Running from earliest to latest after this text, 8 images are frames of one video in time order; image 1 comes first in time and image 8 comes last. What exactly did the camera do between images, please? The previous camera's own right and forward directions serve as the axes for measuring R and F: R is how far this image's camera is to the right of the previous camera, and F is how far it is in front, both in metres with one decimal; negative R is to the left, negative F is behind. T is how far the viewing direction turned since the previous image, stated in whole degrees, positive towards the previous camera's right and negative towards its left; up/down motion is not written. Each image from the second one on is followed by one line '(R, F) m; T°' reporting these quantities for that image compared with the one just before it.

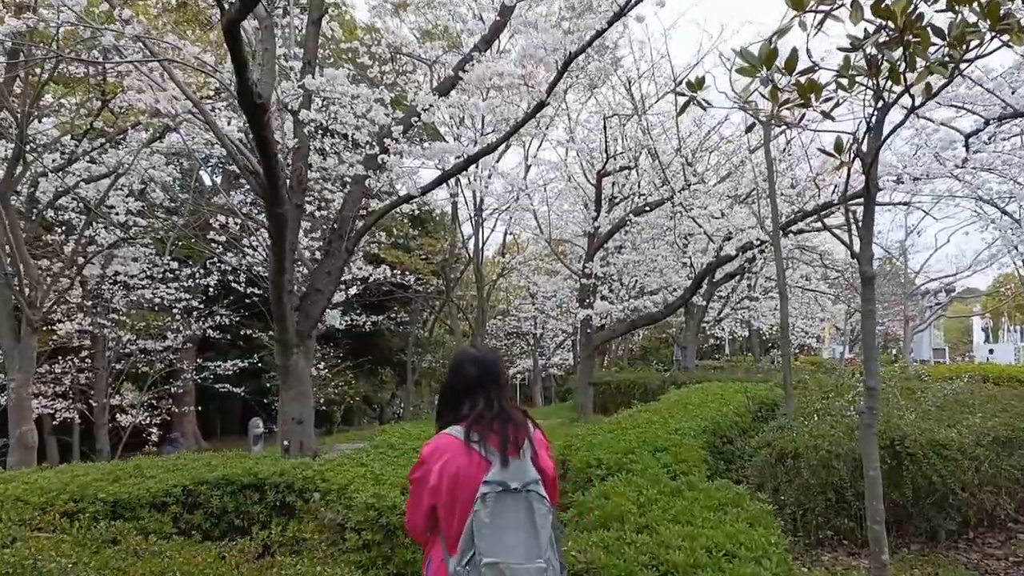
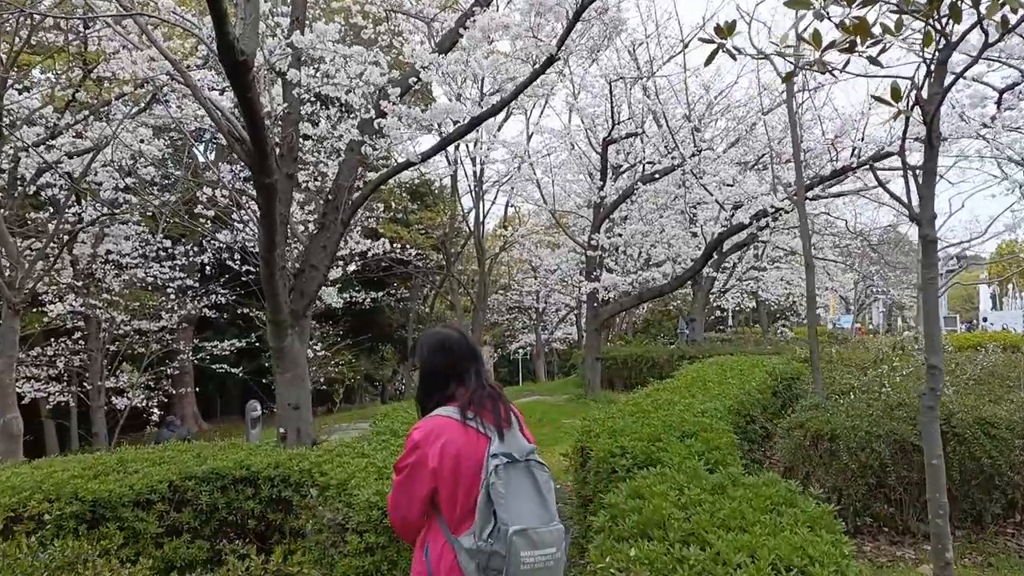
(-0.1, +0.4) m; 0°
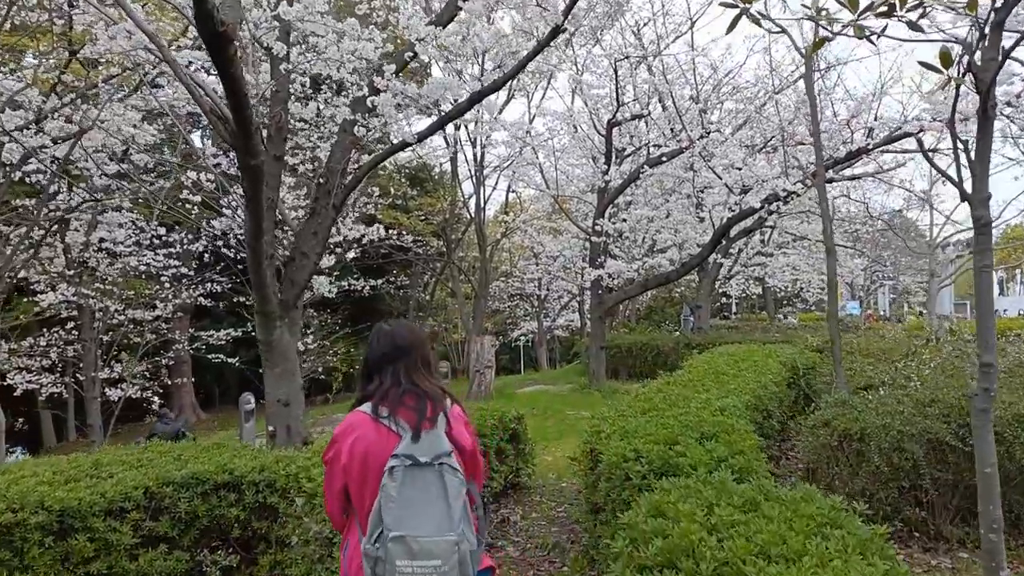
(0.0, +0.3) m; 0°
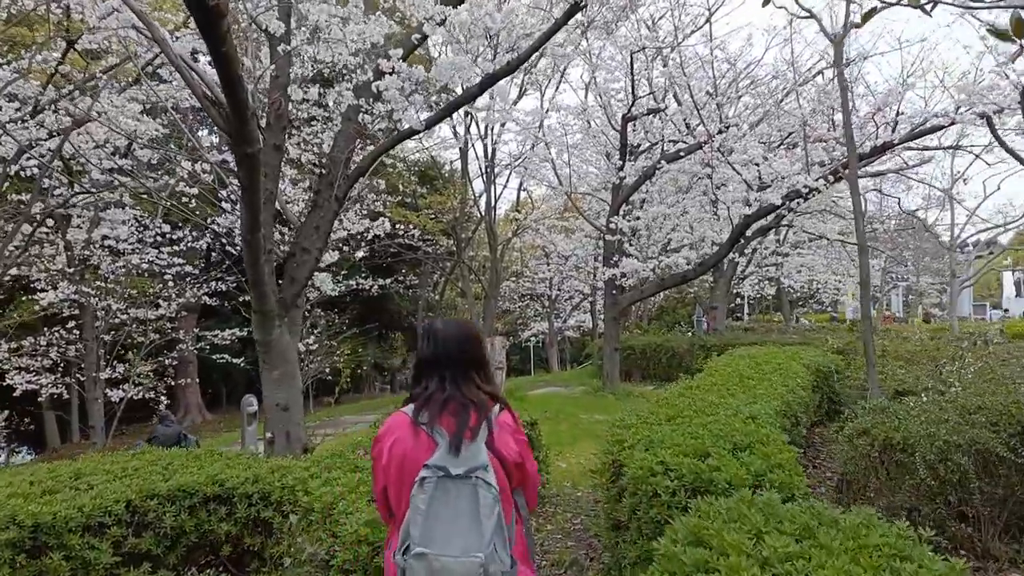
(0.0, +0.3) m; -1°
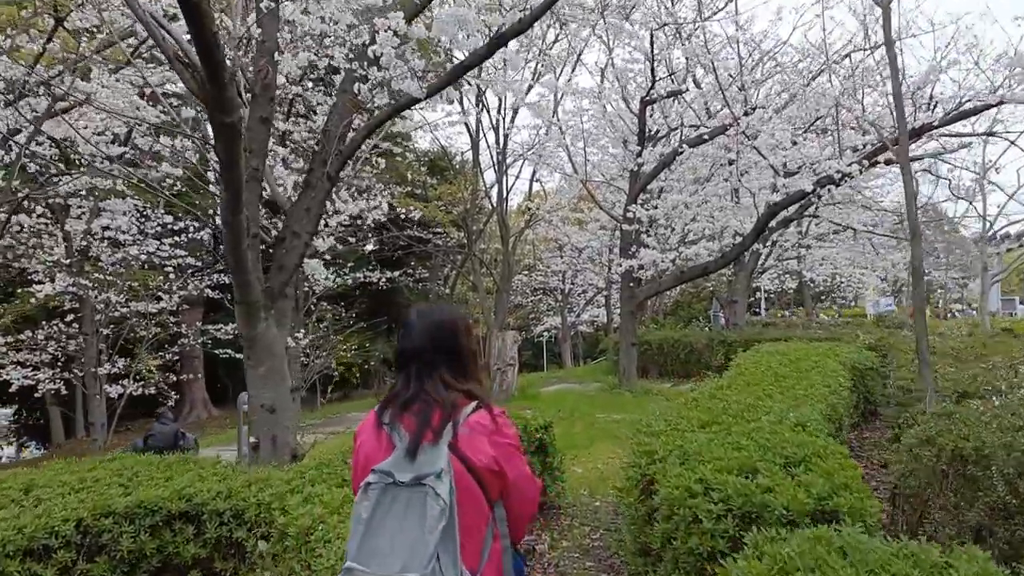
(0.0, +0.5) m; -1°
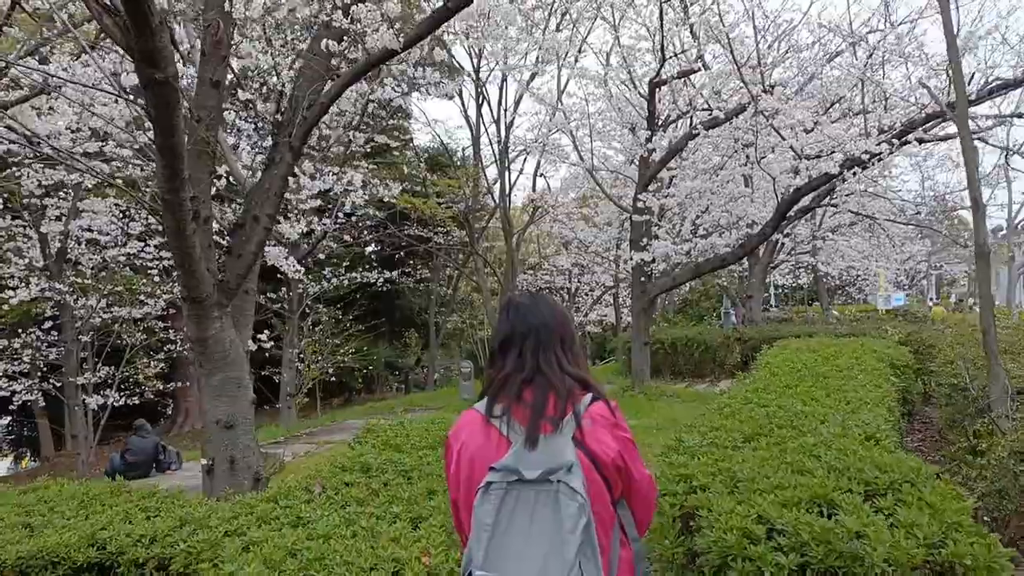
(0.0, +0.6) m; 0°
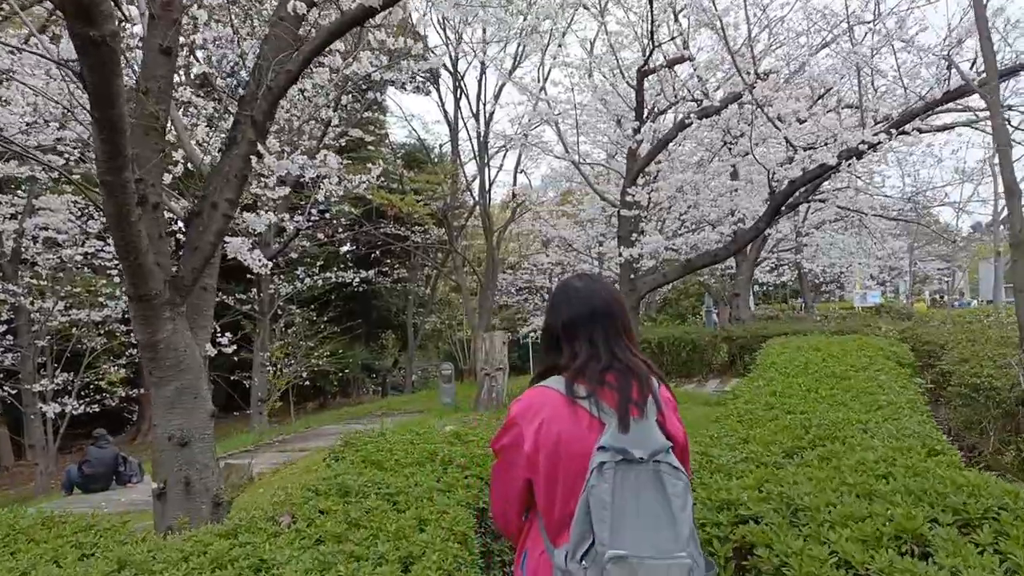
(-0.1, +0.4) m; +2°
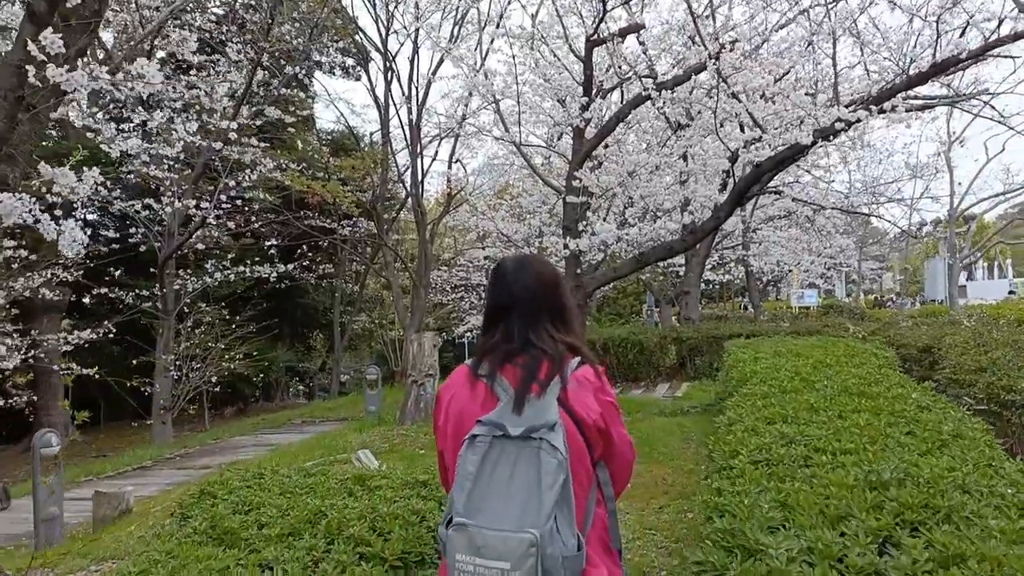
(0.0, +1.0) m; +4°
